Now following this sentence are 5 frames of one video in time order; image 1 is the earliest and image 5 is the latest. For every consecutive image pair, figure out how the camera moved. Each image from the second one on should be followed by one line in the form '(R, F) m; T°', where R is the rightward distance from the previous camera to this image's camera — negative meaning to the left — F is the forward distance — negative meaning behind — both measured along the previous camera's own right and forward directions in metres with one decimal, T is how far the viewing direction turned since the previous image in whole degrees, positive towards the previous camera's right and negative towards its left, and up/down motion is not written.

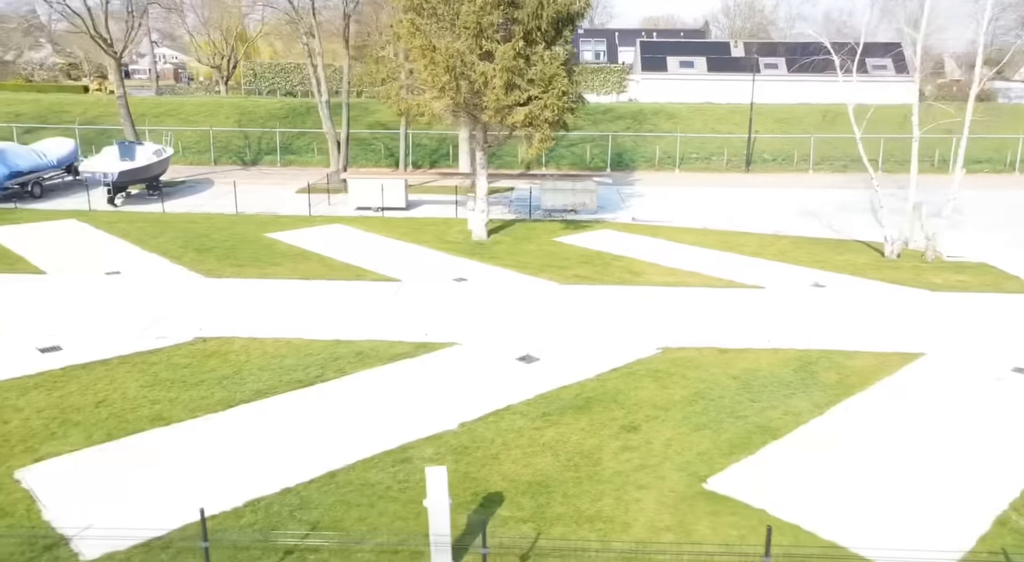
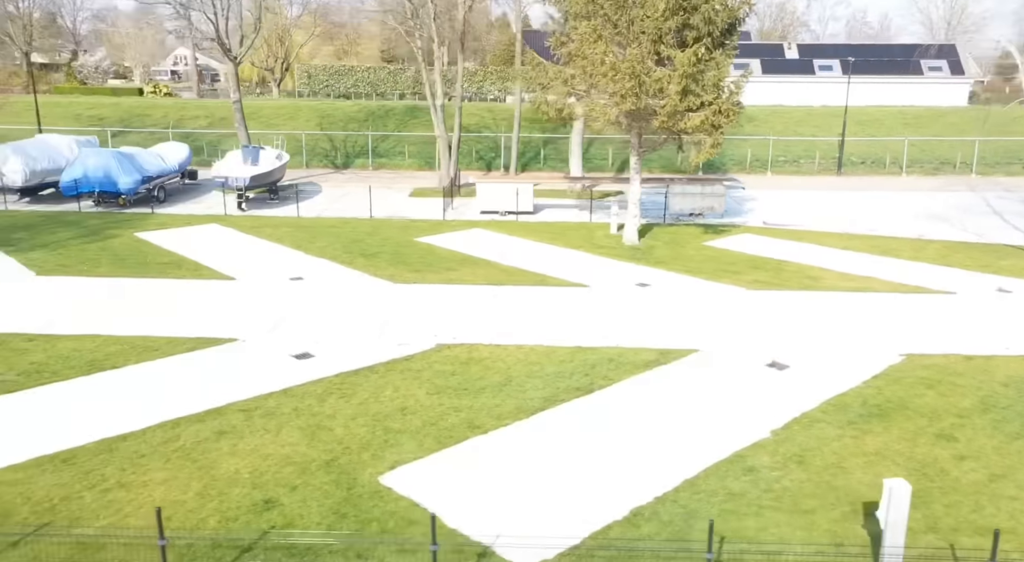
(-3.6, -0.1) m; -1°
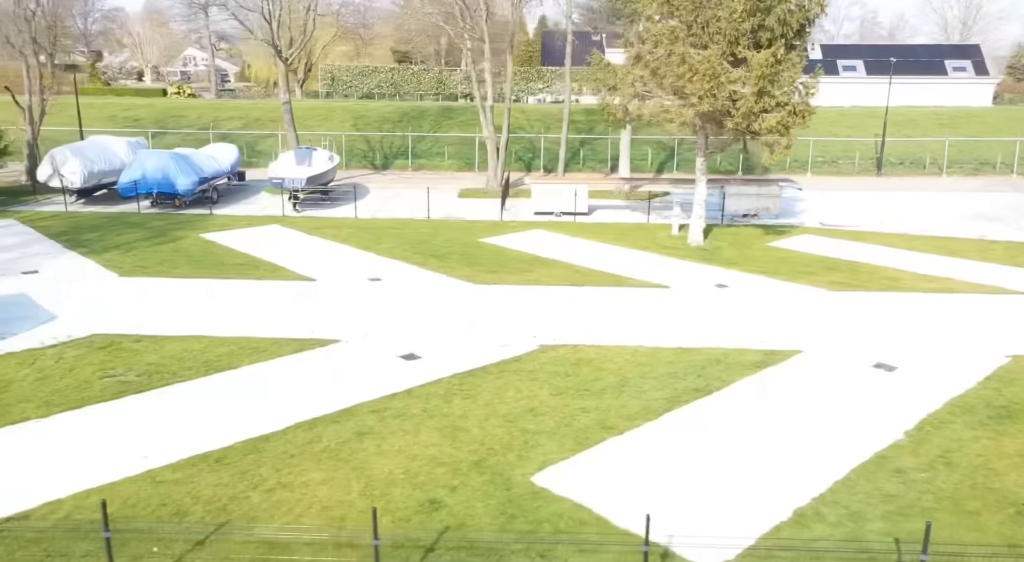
(-1.6, 0.0) m; 0°
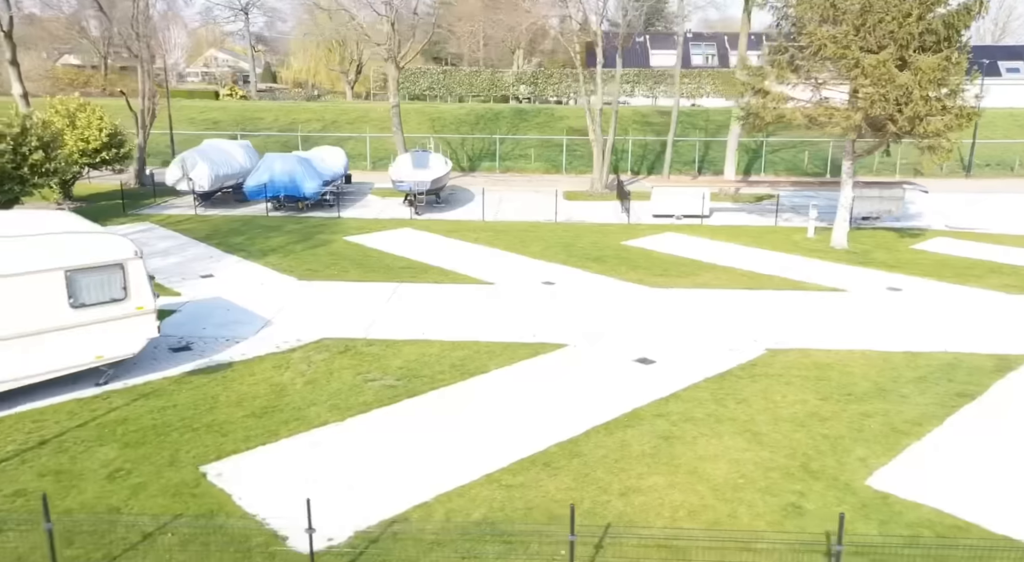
(-3.4, -0.1) m; -1°
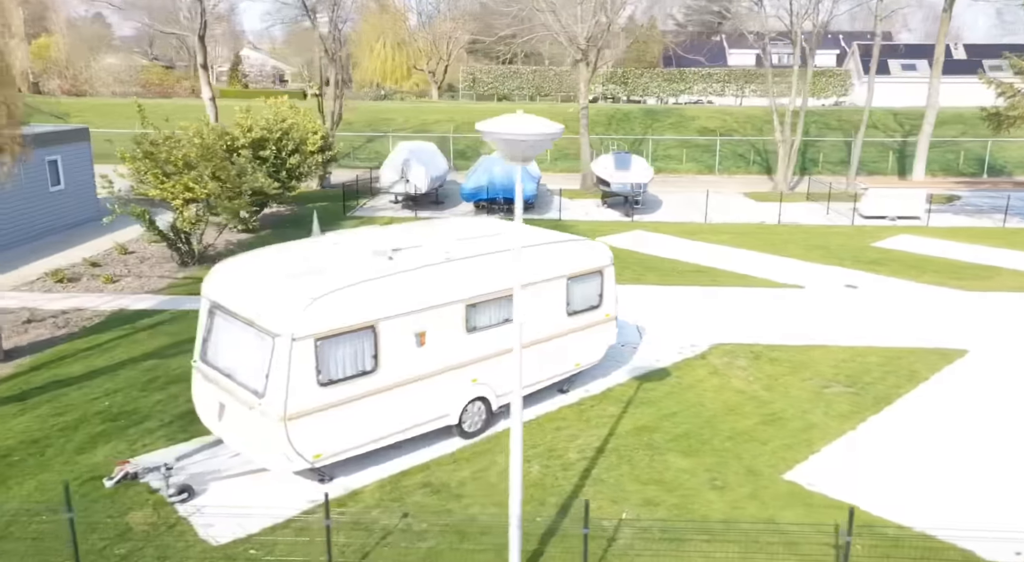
(-6.0, 0.0) m; -2°
